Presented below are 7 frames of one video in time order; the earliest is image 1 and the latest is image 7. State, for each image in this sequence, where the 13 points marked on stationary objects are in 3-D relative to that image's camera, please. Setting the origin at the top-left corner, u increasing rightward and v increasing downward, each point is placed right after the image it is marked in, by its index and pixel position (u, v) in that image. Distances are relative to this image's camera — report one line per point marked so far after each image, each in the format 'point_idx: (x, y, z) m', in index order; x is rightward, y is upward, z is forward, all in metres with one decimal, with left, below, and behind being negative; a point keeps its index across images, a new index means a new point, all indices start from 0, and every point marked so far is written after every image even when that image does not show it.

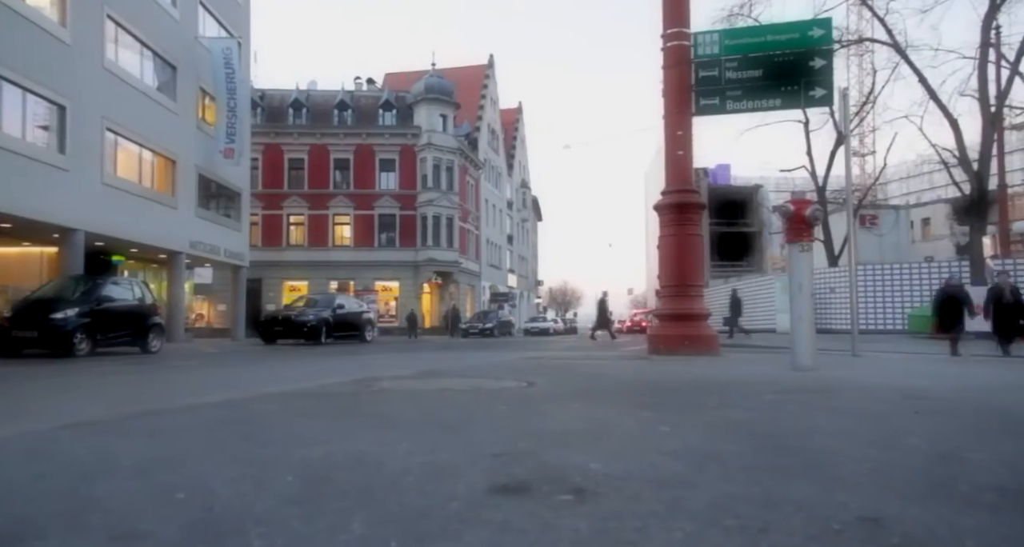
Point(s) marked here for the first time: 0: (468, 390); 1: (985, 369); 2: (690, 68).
0: (-0.4, -1.3, +8.0) m
1: (+7.8, -1.5, +11.3) m
2: (+3.1, +3.6, +12.2) m
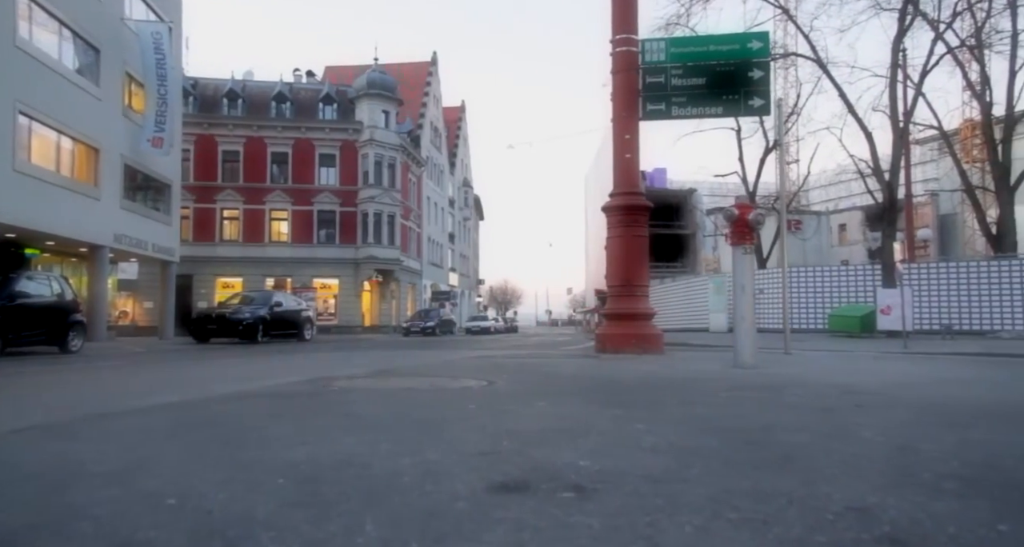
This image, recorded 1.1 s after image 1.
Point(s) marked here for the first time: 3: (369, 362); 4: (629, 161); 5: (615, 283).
0: (-0.8, -1.3, +8.0) m
1: (+7.0, -1.6, +12.2) m
2: (+2.2, +3.6, +12.6) m
3: (-2.1, -1.4, +11.7) m
4: (+2.0, +2.0, +12.4) m
5: (+1.8, -0.2, +12.5) m
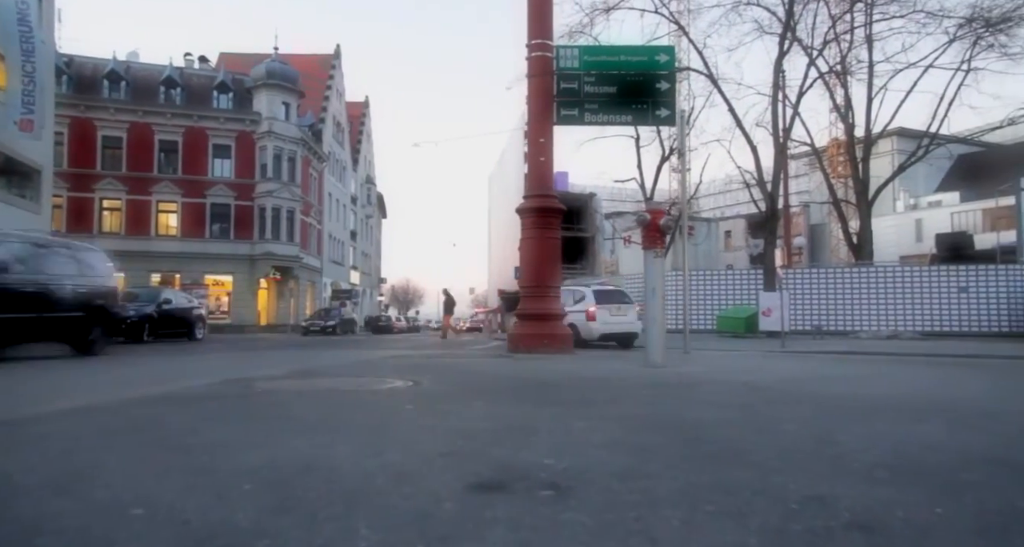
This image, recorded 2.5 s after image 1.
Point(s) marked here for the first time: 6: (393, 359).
0: (-1.6, -1.3, +7.9) m
1: (+5.4, -1.7, +13.3) m
2: (+0.7, +3.5, +12.9) m
3: (-3.5, -1.4, +11.3) m
4: (+0.6, +1.9, +12.6) m
5: (+0.3, -0.2, +12.8) m
6: (-1.9, -1.5, +12.1) m
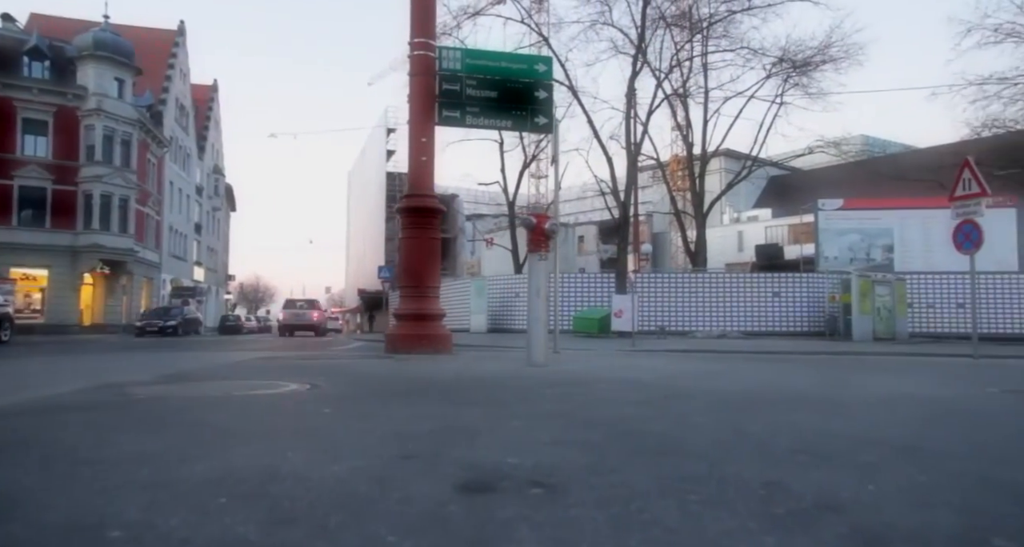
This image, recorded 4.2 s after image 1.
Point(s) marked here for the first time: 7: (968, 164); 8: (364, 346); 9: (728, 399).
0: (-2.5, -1.3, +7.4) m
1: (+2.9, -1.8, +14.4) m
2: (-1.4, +3.5, +12.9) m
3: (-5.2, -1.3, +10.3) m
4: (-1.5, +1.9, +12.6) m
5: (-1.9, -0.2, +12.7) m
6: (-3.9, -1.4, +11.4) m
7: (+9.5, +2.3, +14.9) m
8: (-3.4, -1.7, +16.4) m
9: (+2.4, -1.4, +8.1) m
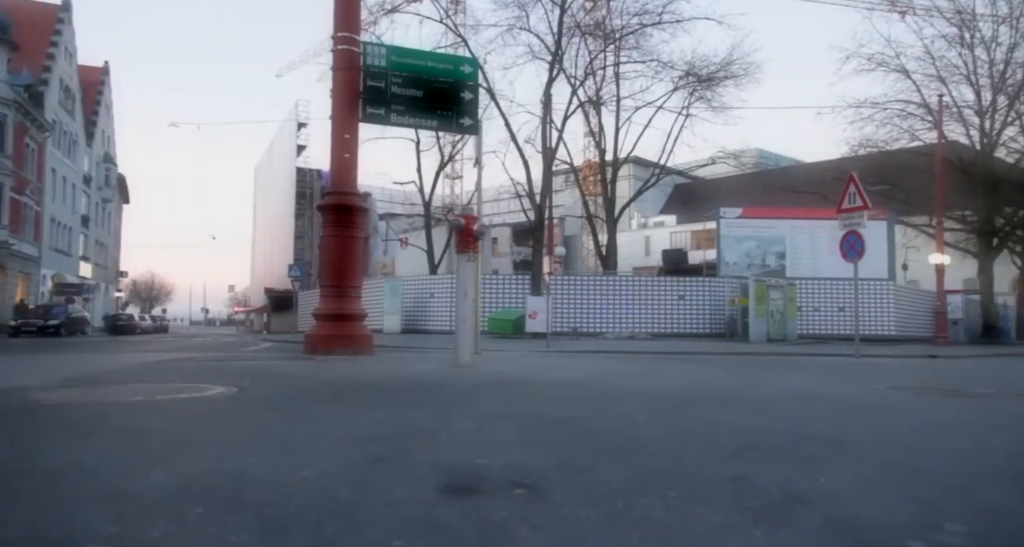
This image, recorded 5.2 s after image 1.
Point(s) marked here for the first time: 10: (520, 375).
0: (-3.1, -1.2, +7.0) m
1: (+1.3, -1.8, +14.7) m
2: (-2.7, +3.5, +12.6) m
3: (-6.2, -1.3, +9.5) m
4: (-2.8, +1.9, +12.3) m
5: (-3.2, -0.2, +12.3) m
6: (-5.0, -1.4, +10.8) m
7: (+7.7, +2.1, +16.1) m
8: (-5.2, -1.6, +15.8) m
9: (+1.7, -1.5, +8.5) m
10: (+0.1, -1.5, +10.7) m
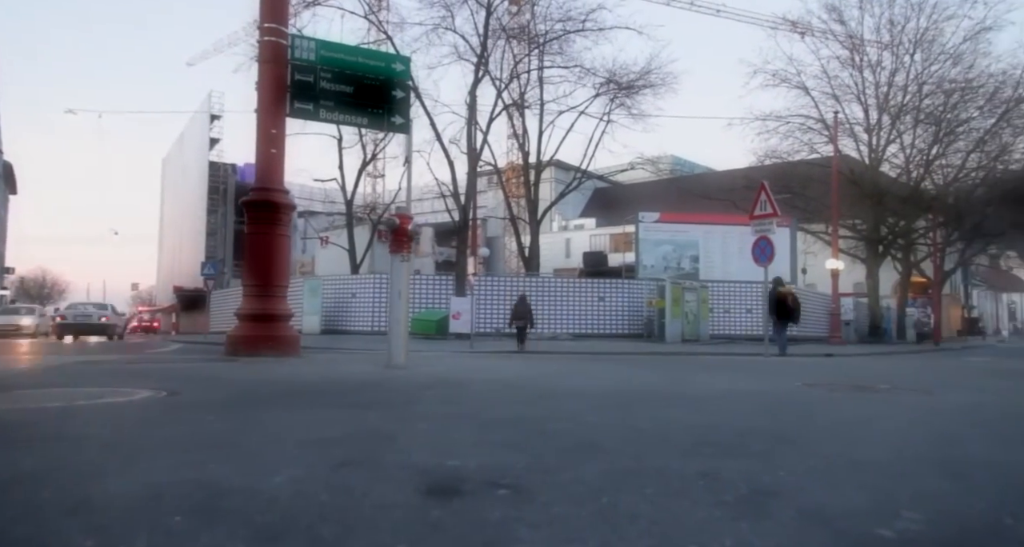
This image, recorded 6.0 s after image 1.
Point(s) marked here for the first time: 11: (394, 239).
0: (-3.6, -1.2, +6.6) m
1: (-0.2, -1.9, +14.8) m
2: (-3.9, +3.6, +12.2) m
3: (-6.9, -1.2, +8.7) m
4: (-4.0, +2.0, +11.9) m
5: (-4.3, -0.1, +11.8) m
6: (-6.0, -1.3, +10.1) m
7: (+6.0, +2.0, +17.1) m
8: (-6.8, -1.6, +15.0) m
9: (+1.0, -1.5, +8.7) m
10: (-0.9, -1.5, +10.7) m
11: (-1.8, +0.5, +11.1) m
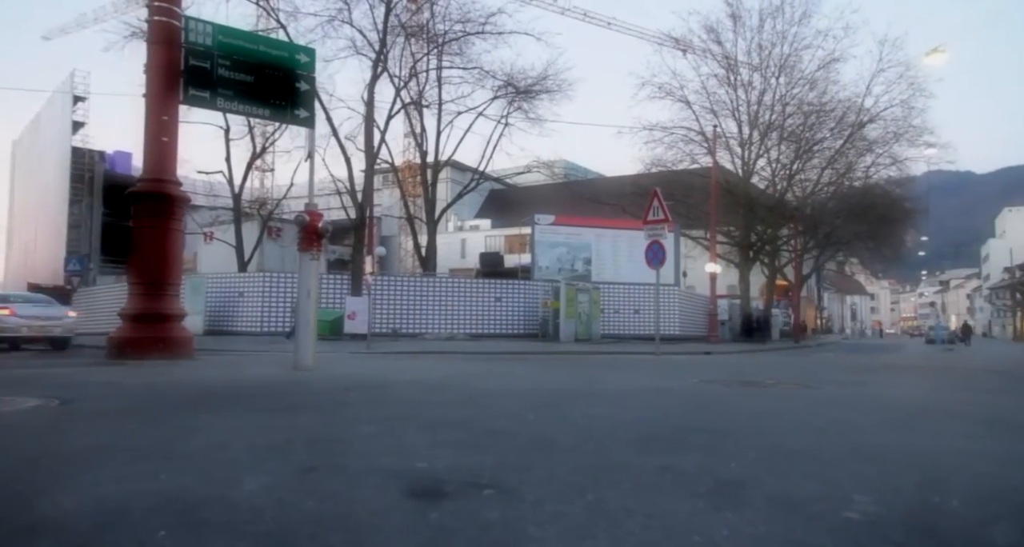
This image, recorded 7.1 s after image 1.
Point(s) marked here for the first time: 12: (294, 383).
0: (-4.1, -1.2, +5.9) m
1: (-2.2, -1.9, +14.5) m
2: (-5.3, +3.6, +11.4) m
3: (-7.7, -1.1, +7.4) m
4: (-5.3, +2.0, +11.0) m
5: (-5.7, -0.1, +10.9) m
6: (-7.0, -1.3, +8.9) m
7: (+3.6, +2.0, +17.9) m
8: (-8.7, -1.5, +13.6) m
9: (+0.1, -1.5, +8.7) m
10: (-2.1, -1.5, +10.4) m
11: (-3.1, +0.6, +10.7) m
12: (-2.9, -1.4, +9.1) m
